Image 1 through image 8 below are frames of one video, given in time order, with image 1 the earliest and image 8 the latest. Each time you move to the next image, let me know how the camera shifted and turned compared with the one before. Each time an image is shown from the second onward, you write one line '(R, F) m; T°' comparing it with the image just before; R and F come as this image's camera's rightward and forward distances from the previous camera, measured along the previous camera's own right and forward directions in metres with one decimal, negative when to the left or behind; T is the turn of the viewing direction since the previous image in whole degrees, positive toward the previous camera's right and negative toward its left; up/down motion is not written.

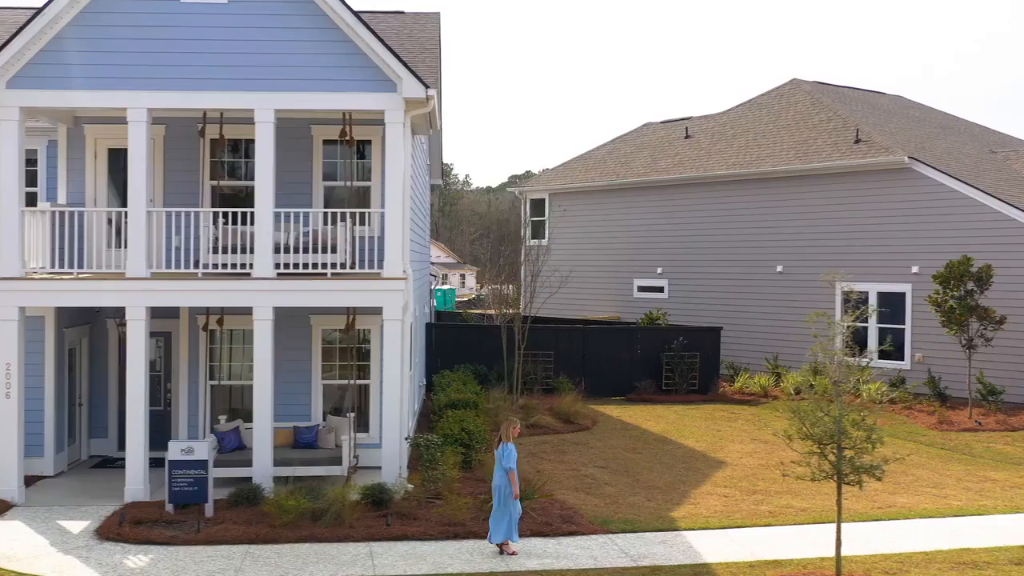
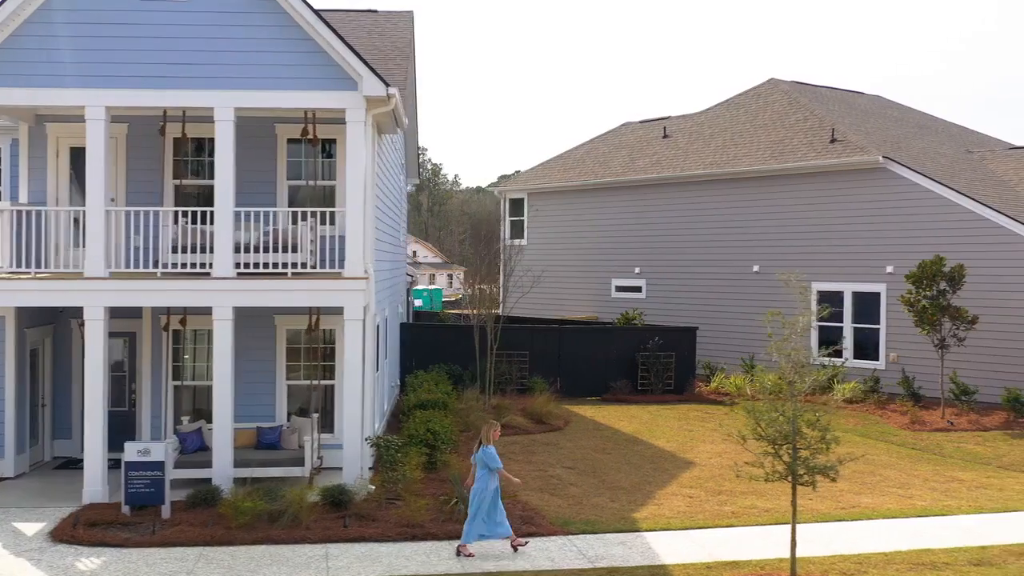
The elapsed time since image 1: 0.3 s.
(+0.3, +0.1) m; 0°
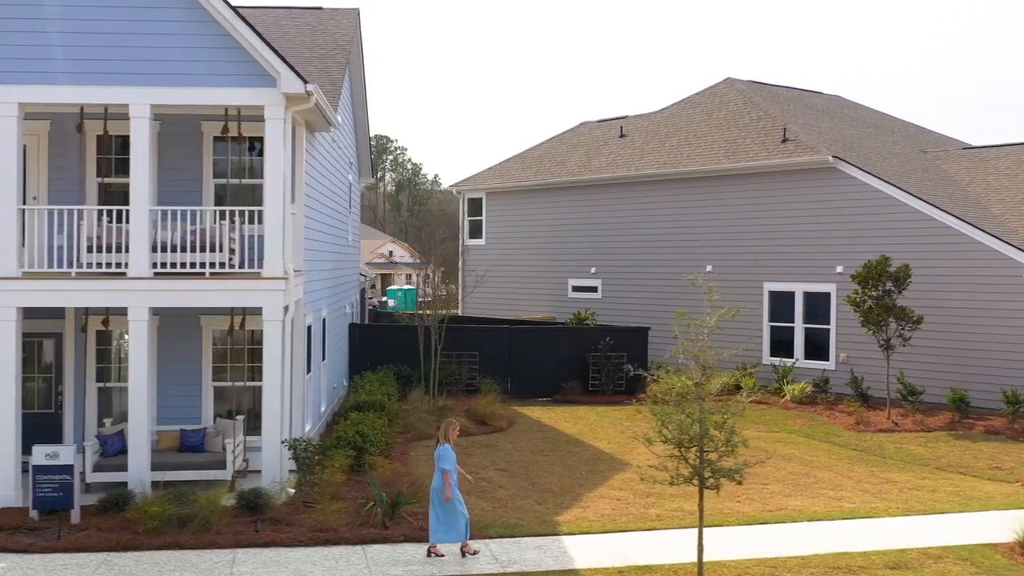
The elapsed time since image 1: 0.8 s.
(+0.6, +0.2) m; +1°
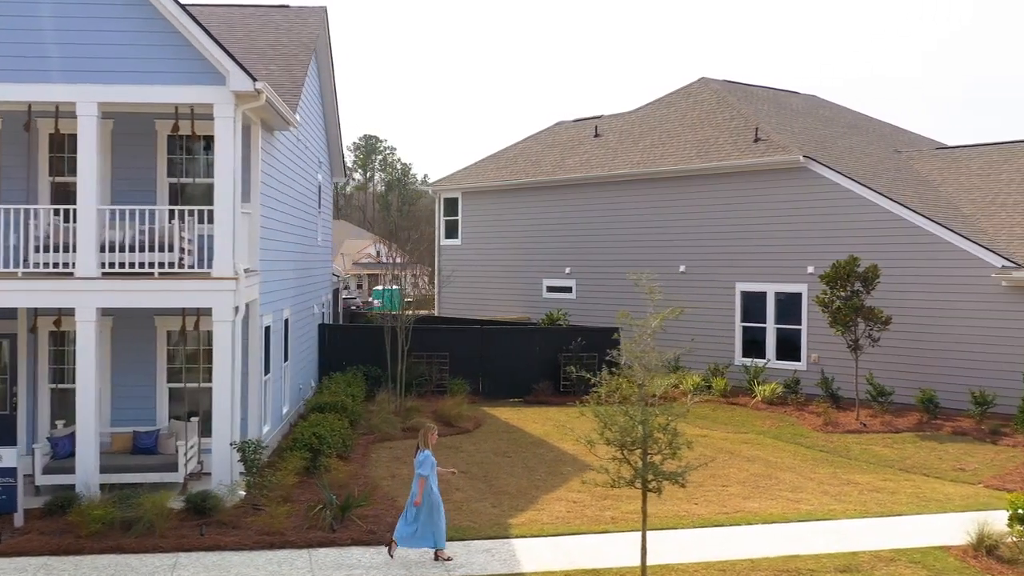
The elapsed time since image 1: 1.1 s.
(+0.4, +0.1) m; 0°
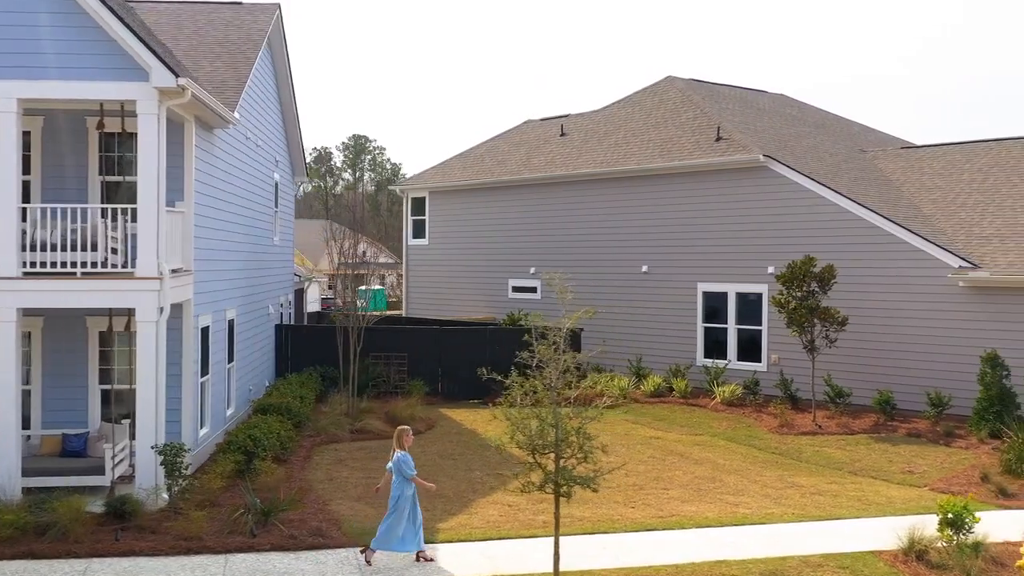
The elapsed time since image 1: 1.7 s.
(+0.6, +0.2) m; 0°
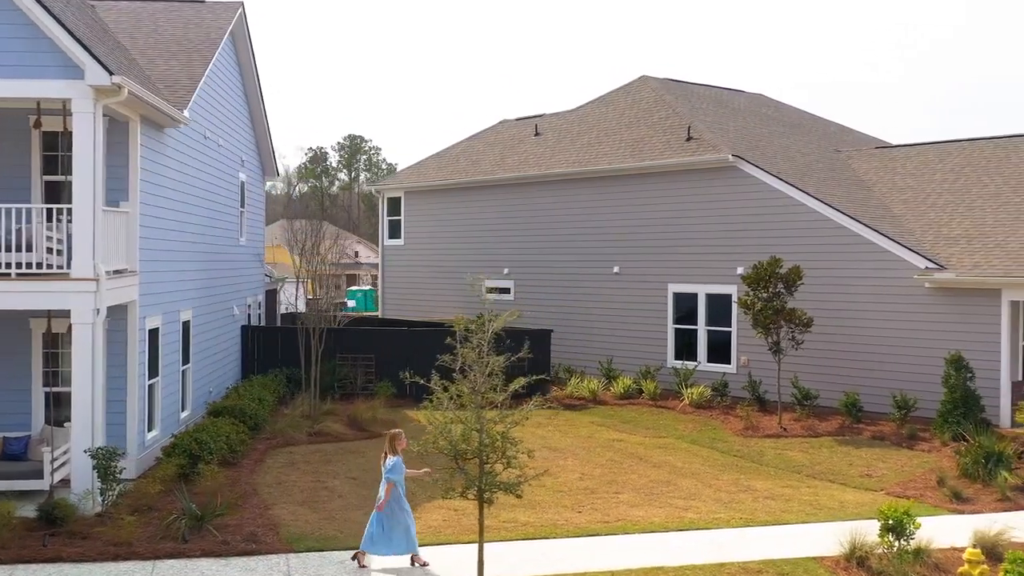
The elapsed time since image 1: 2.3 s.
(+0.5, +0.2) m; 0°
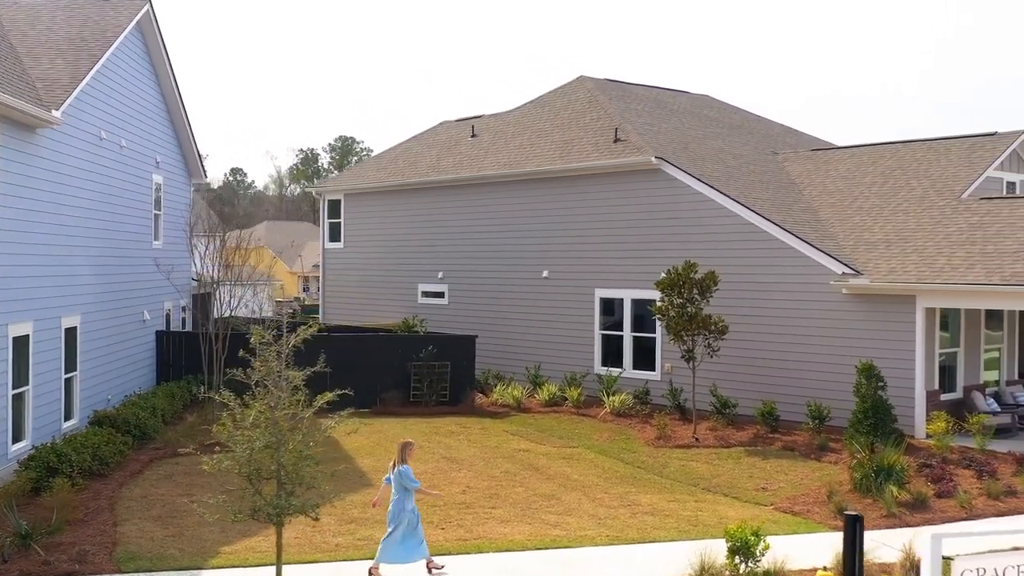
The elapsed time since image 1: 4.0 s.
(+1.4, +0.5) m; 0°
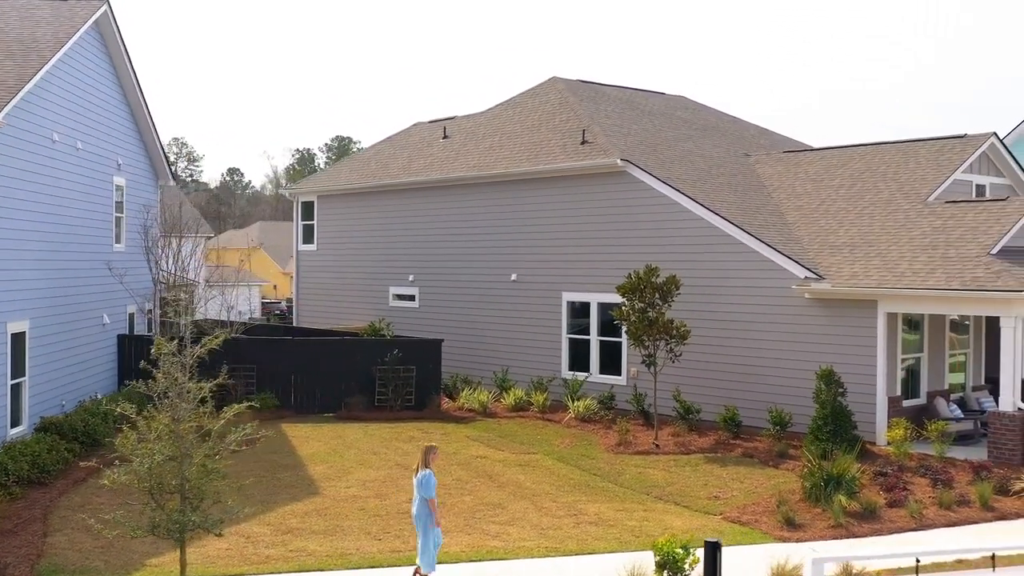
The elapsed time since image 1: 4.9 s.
(+0.6, +0.2) m; 0°
